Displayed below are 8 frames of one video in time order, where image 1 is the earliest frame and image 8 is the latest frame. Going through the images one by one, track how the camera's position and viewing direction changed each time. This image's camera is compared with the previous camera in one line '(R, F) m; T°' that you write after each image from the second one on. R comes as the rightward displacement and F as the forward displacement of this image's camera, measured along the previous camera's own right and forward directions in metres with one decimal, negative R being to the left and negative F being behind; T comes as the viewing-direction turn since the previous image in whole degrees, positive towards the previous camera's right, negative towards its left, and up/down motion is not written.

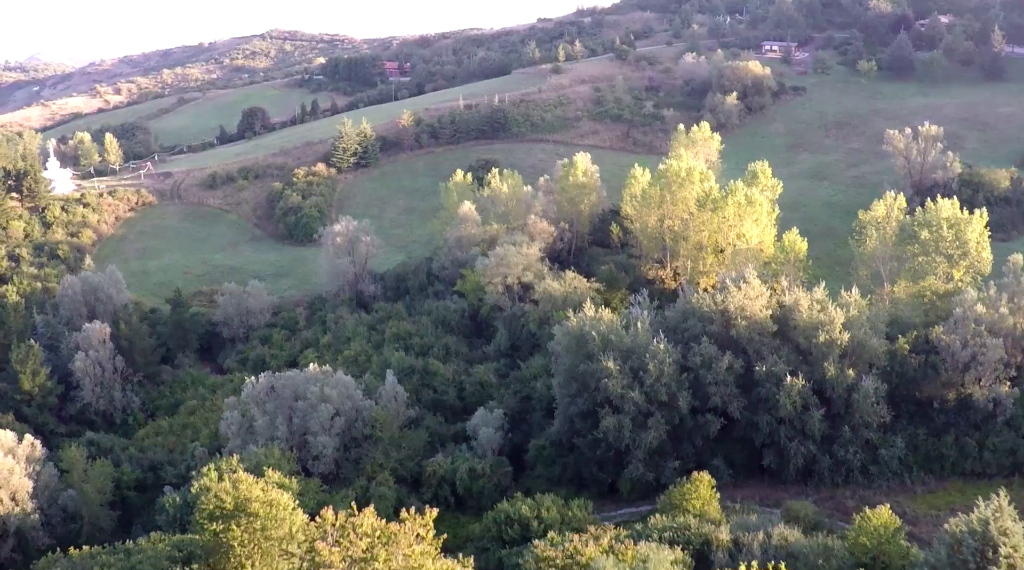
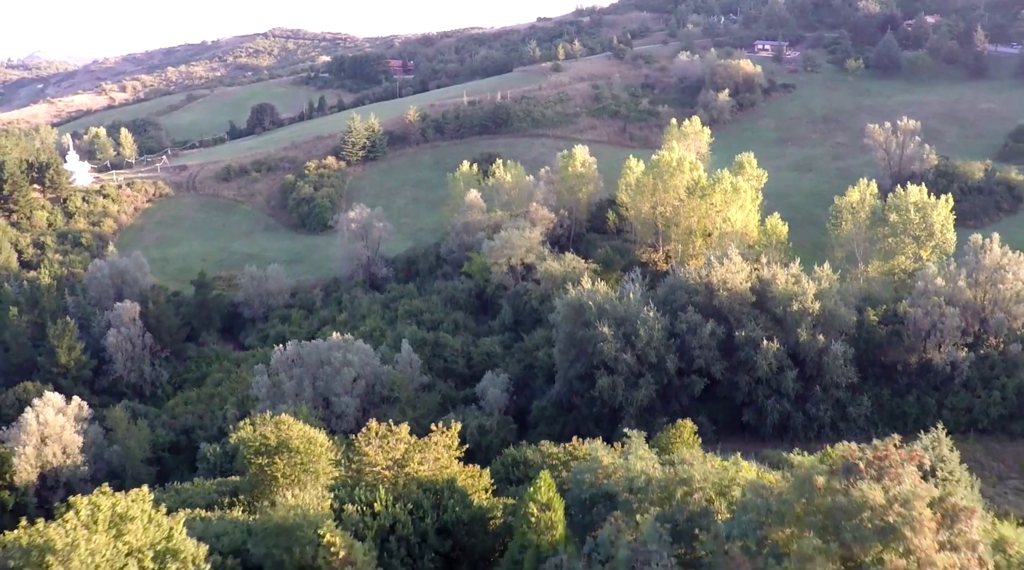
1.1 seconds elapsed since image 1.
(-0.3, -4.3) m; 0°
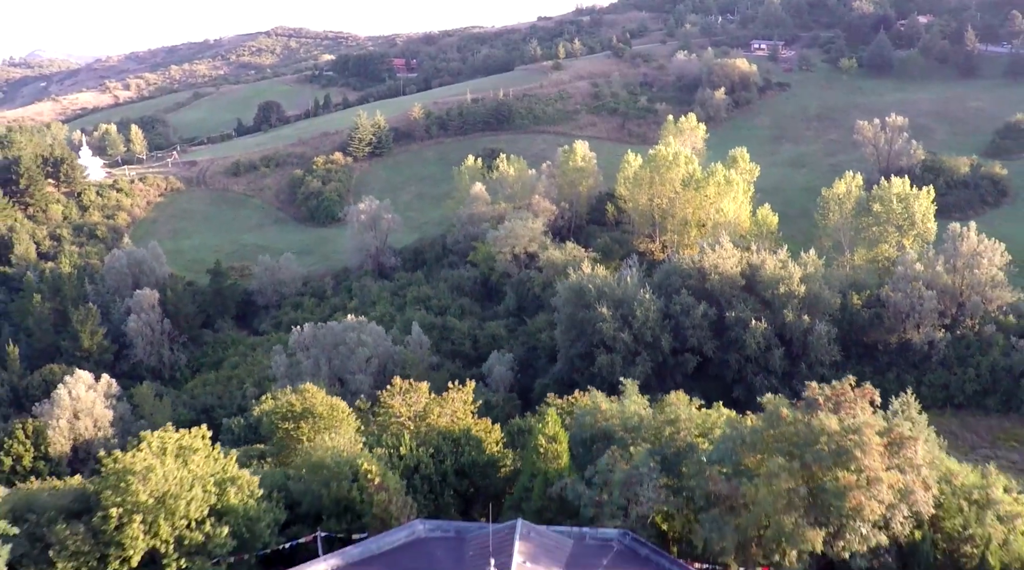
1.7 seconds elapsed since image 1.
(-0.3, -2.8) m; 0°
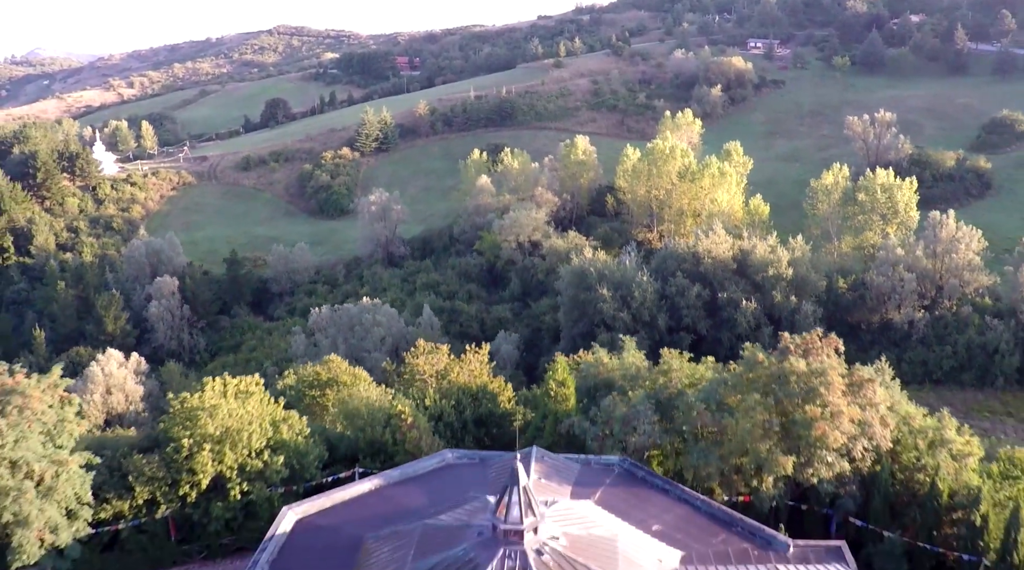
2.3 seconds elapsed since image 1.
(-0.4, -3.1) m; 0°
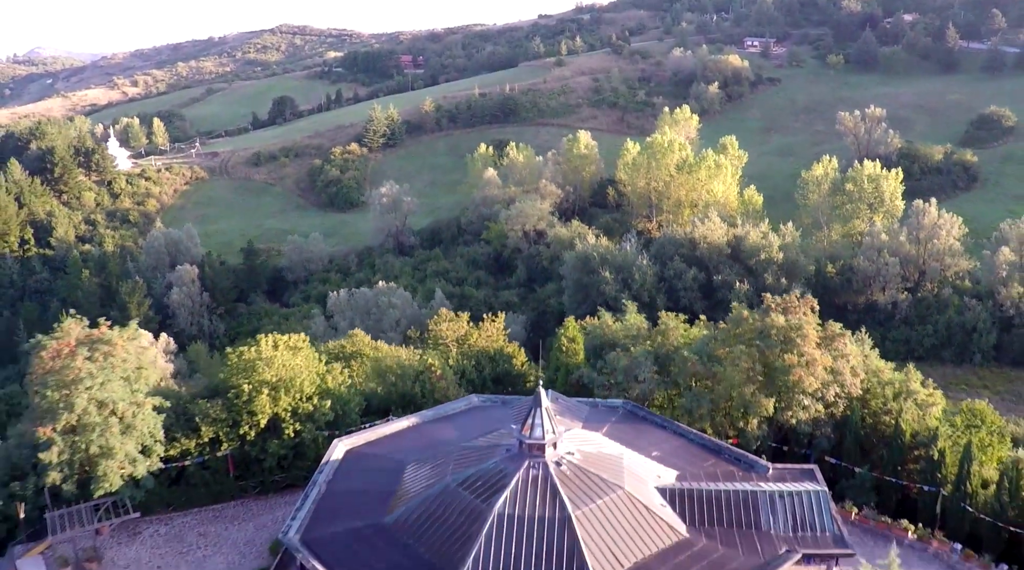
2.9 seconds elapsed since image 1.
(-0.5, -3.2) m; 0°
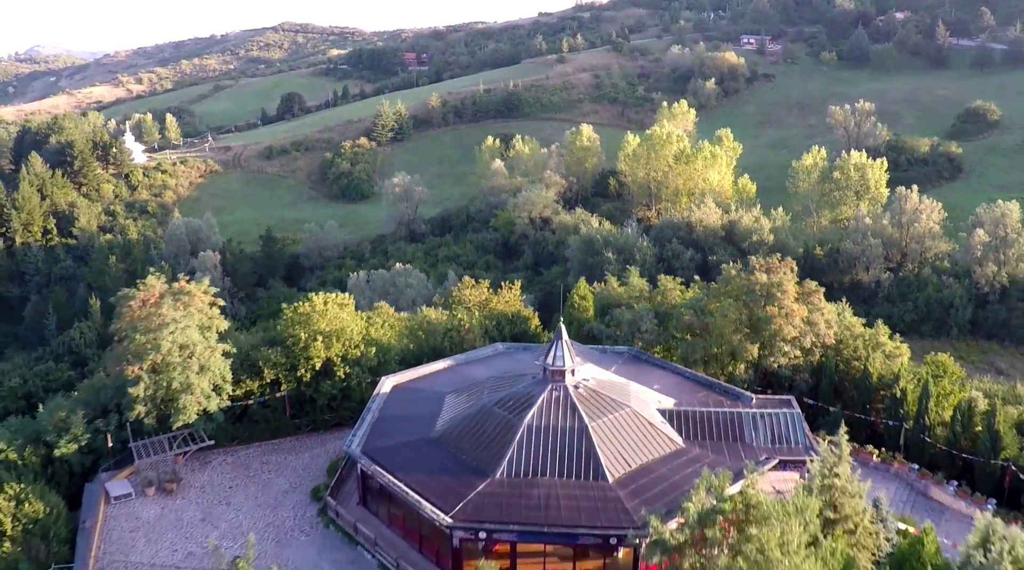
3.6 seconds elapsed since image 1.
(-0.7, -3.8) m; 0°
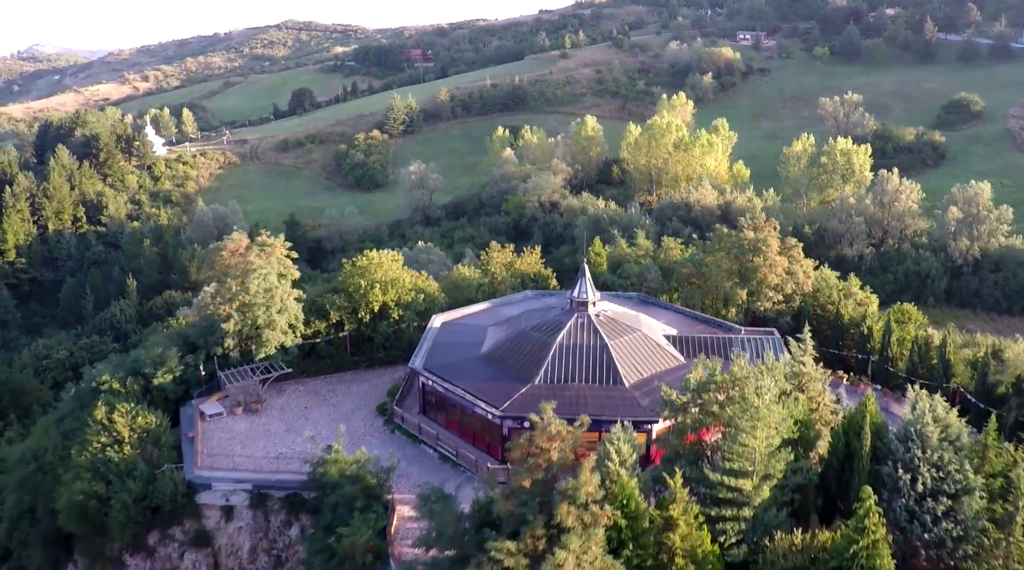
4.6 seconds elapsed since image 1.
(-1.0, -5.1) m; 0°
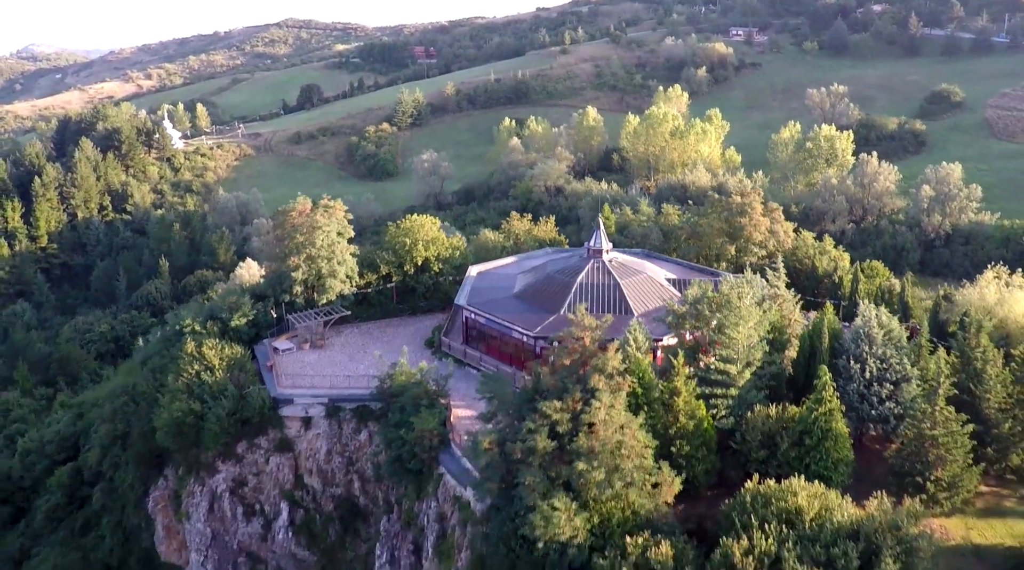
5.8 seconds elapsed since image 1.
(-1.2, -5.6) m; 0°
